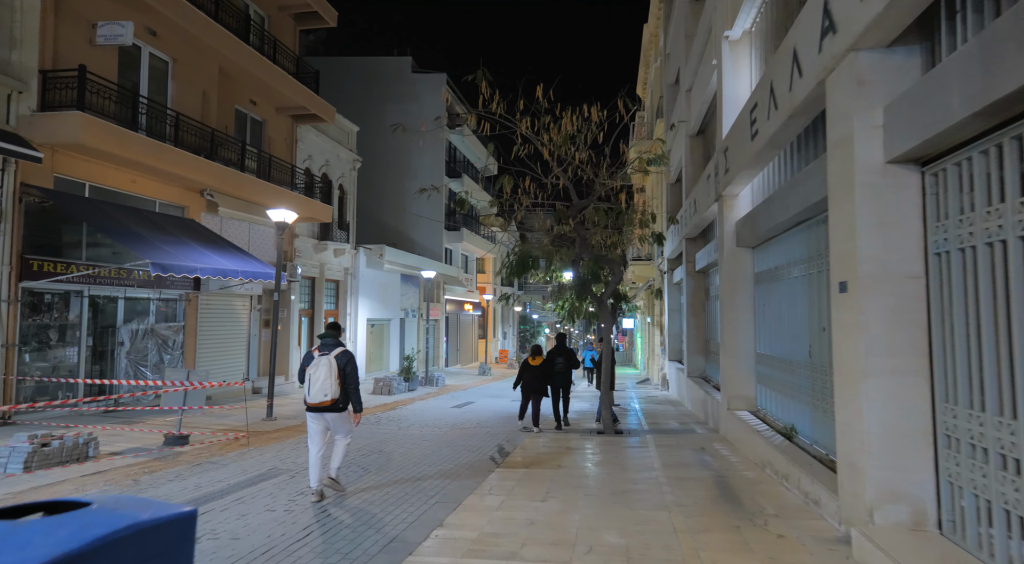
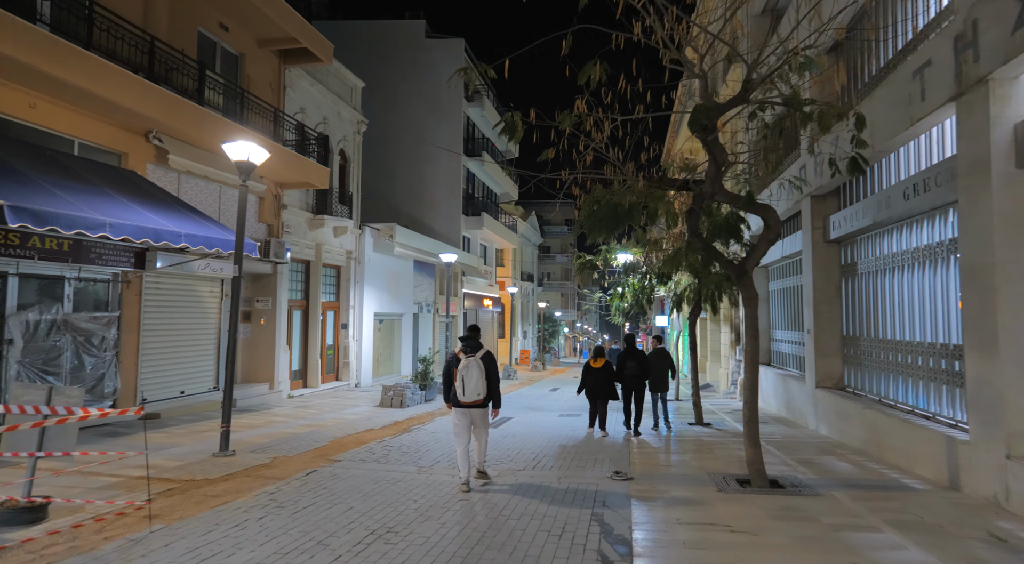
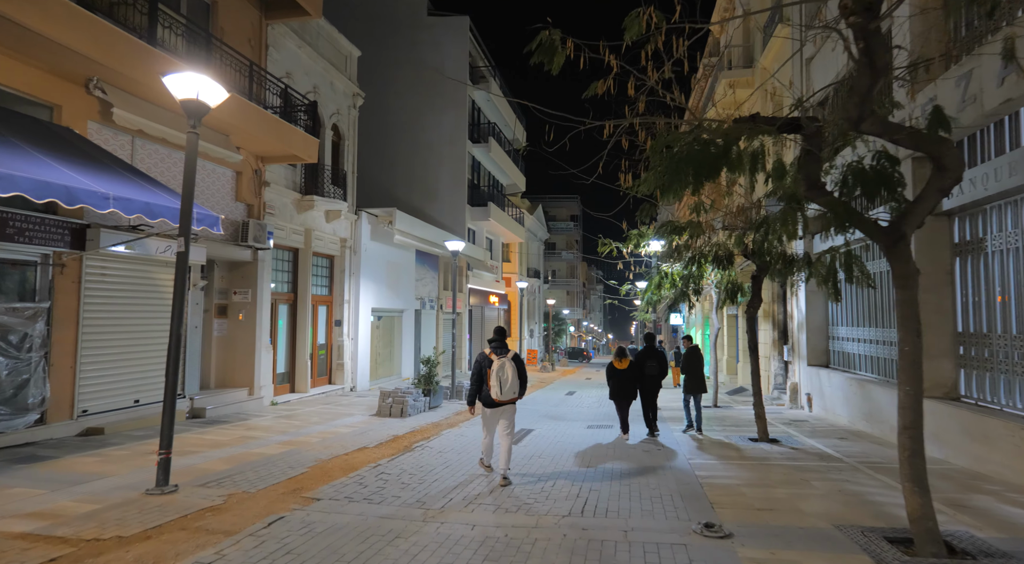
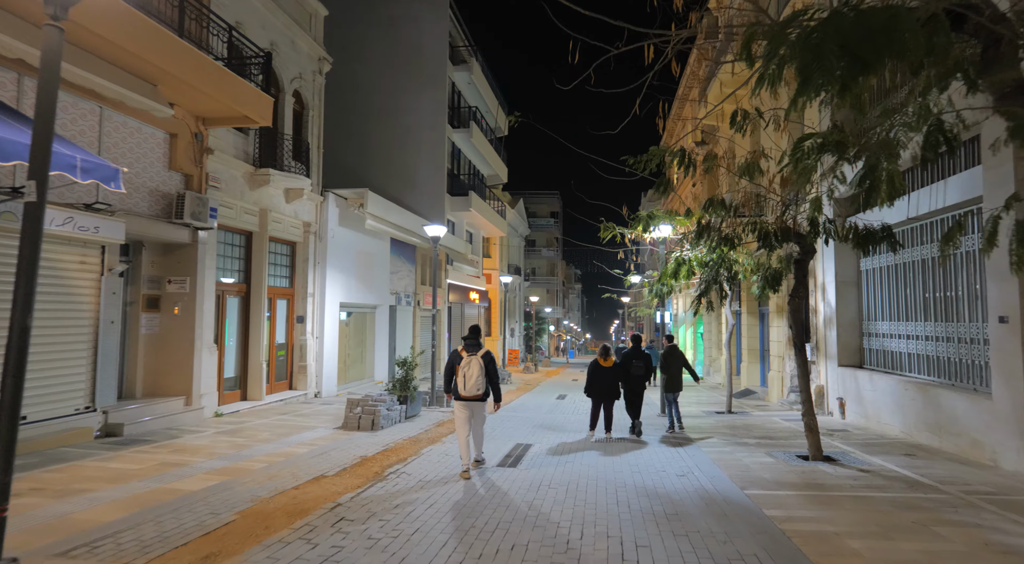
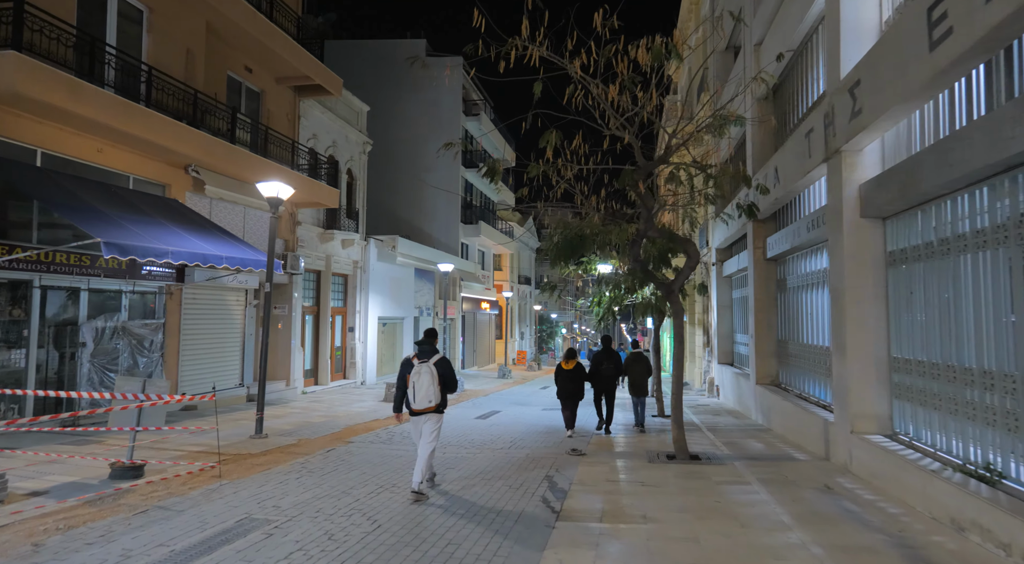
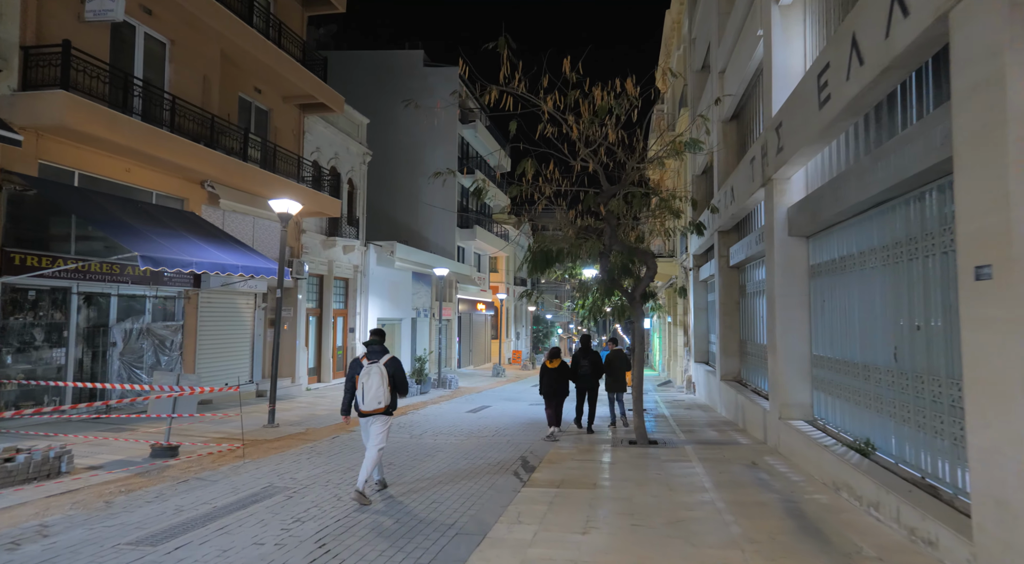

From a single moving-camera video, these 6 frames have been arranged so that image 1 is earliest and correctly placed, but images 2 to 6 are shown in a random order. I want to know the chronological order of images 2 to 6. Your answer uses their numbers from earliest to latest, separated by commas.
6, 5, 2, 3, 4
